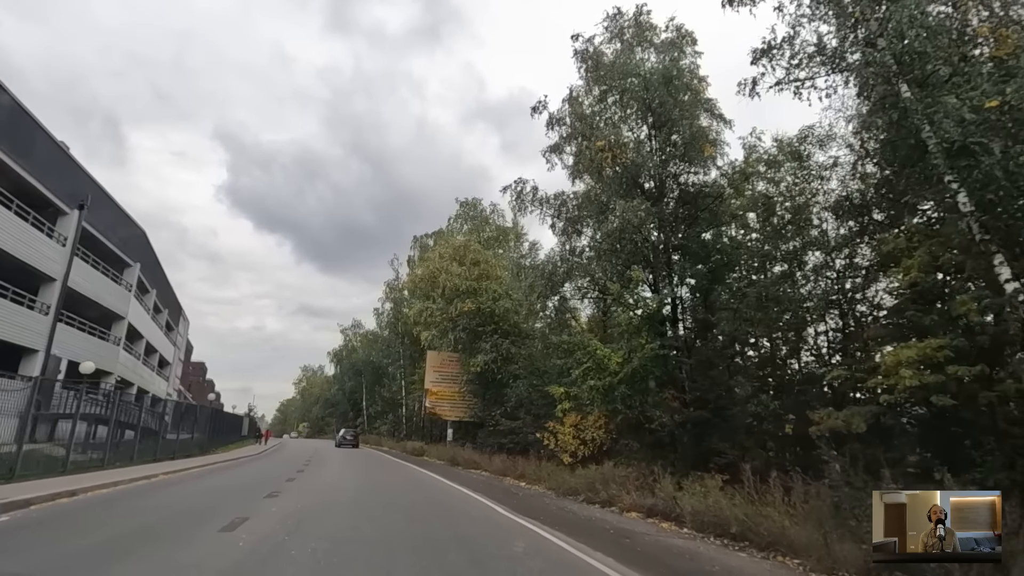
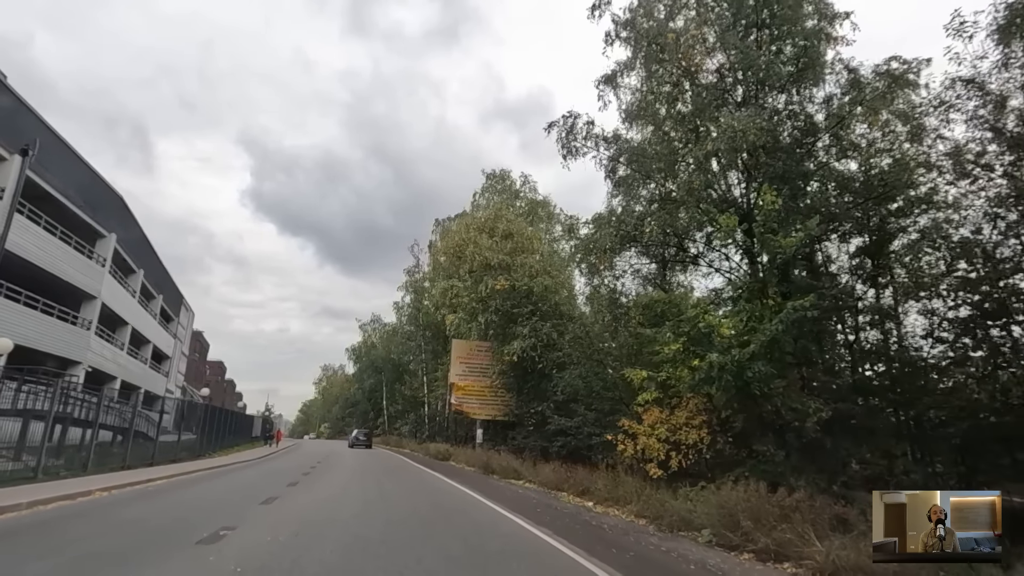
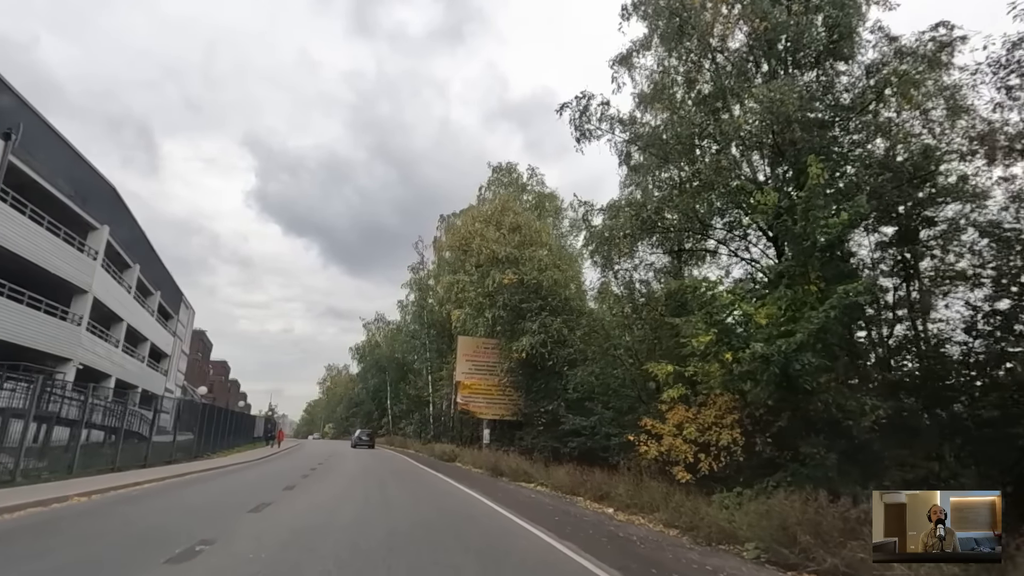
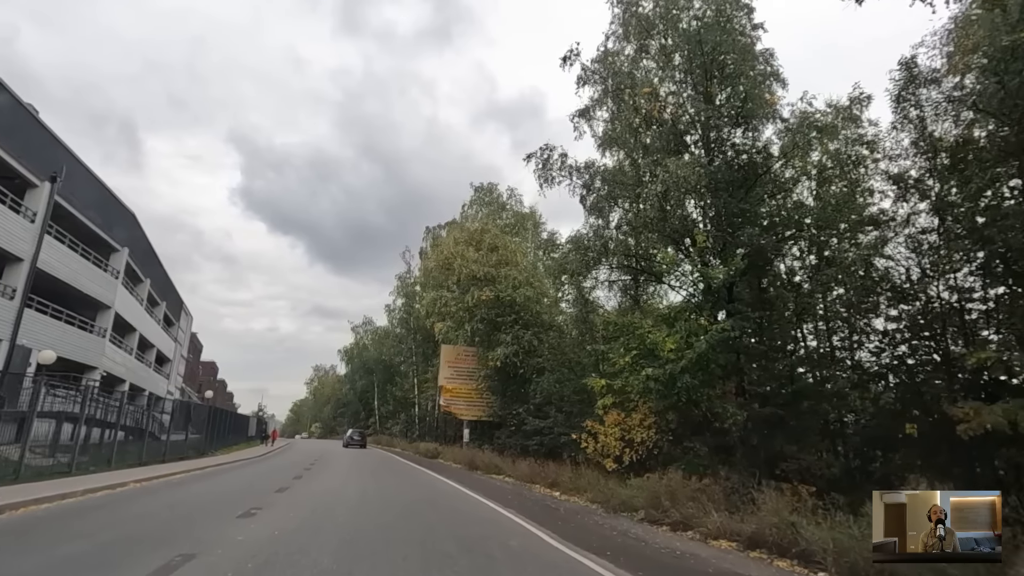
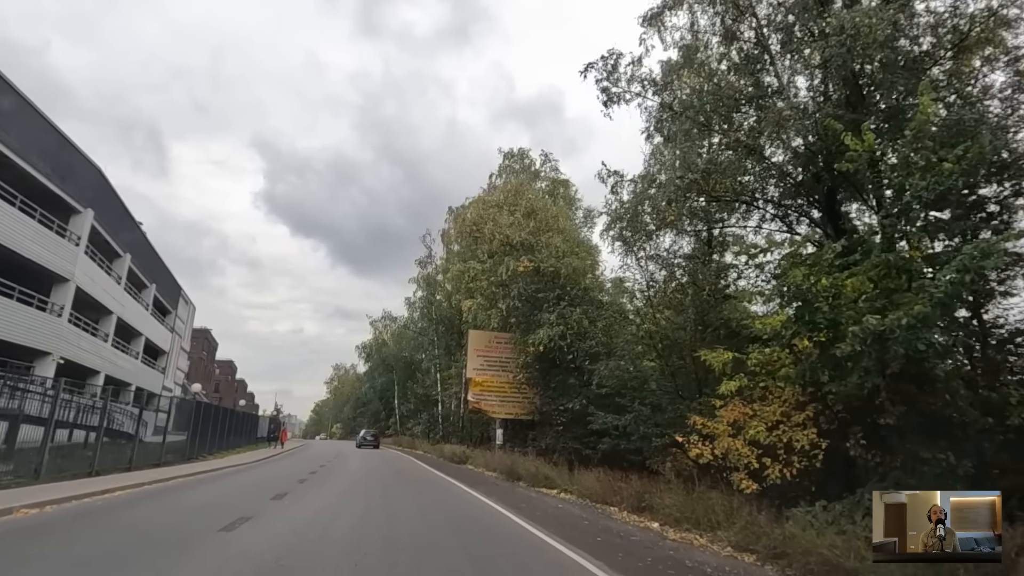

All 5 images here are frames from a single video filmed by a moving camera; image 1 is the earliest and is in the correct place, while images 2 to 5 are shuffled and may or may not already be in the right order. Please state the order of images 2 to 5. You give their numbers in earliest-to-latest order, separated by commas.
4, 2, 3, 5
